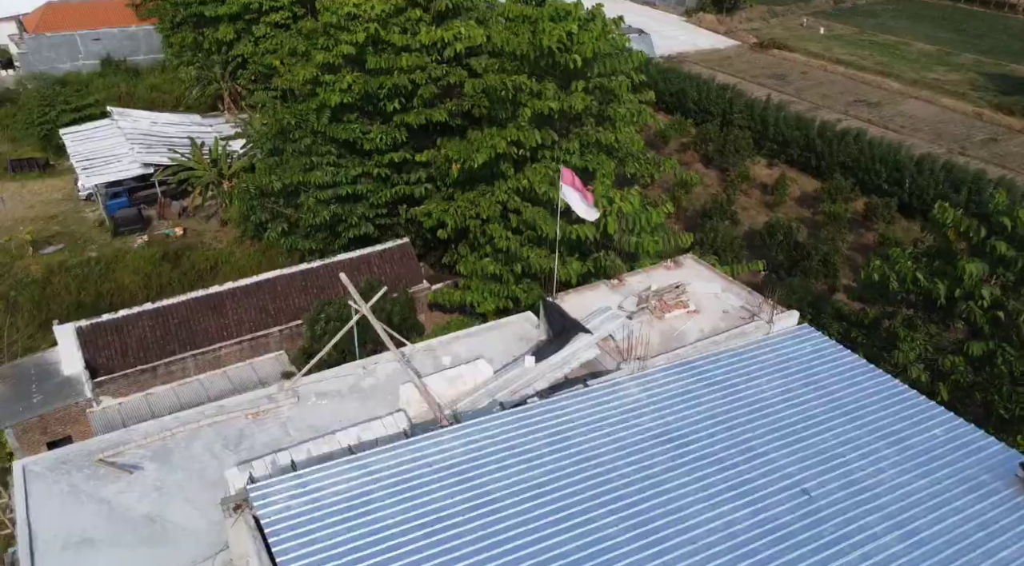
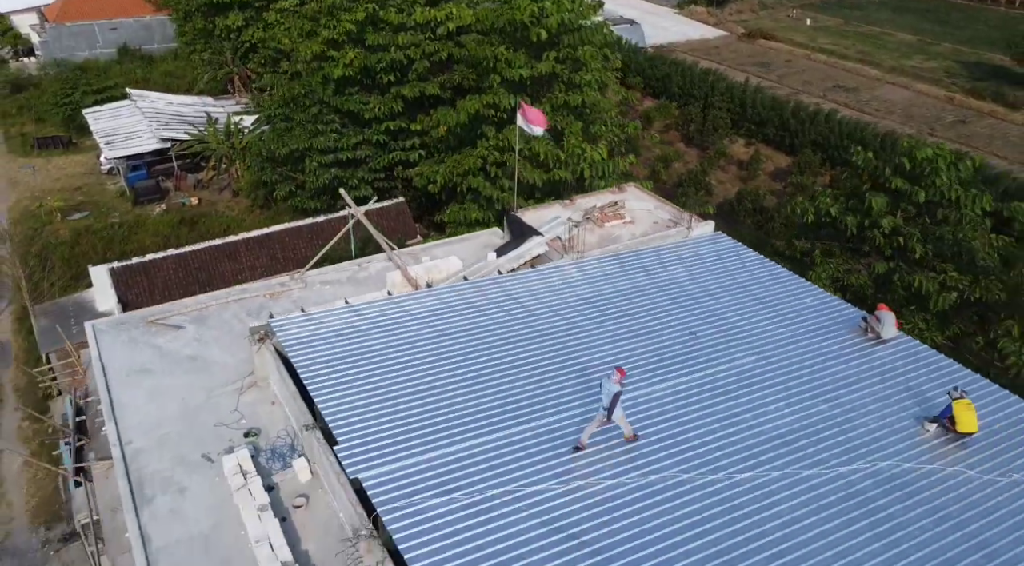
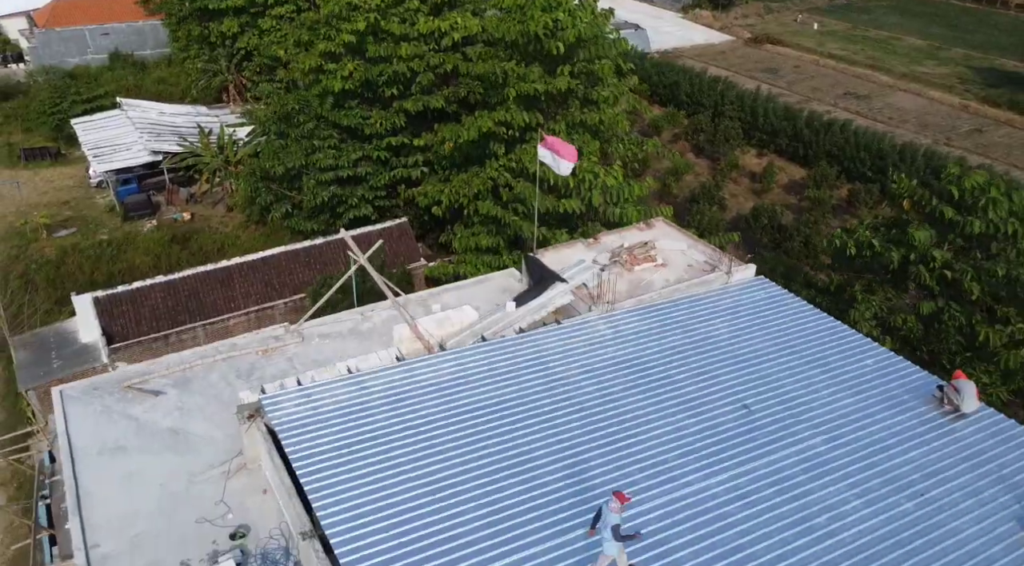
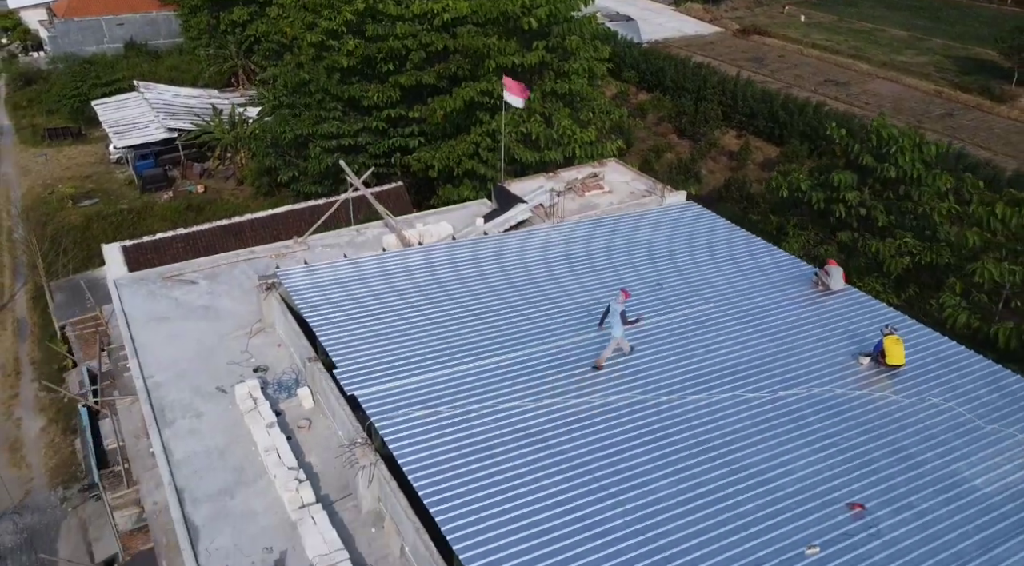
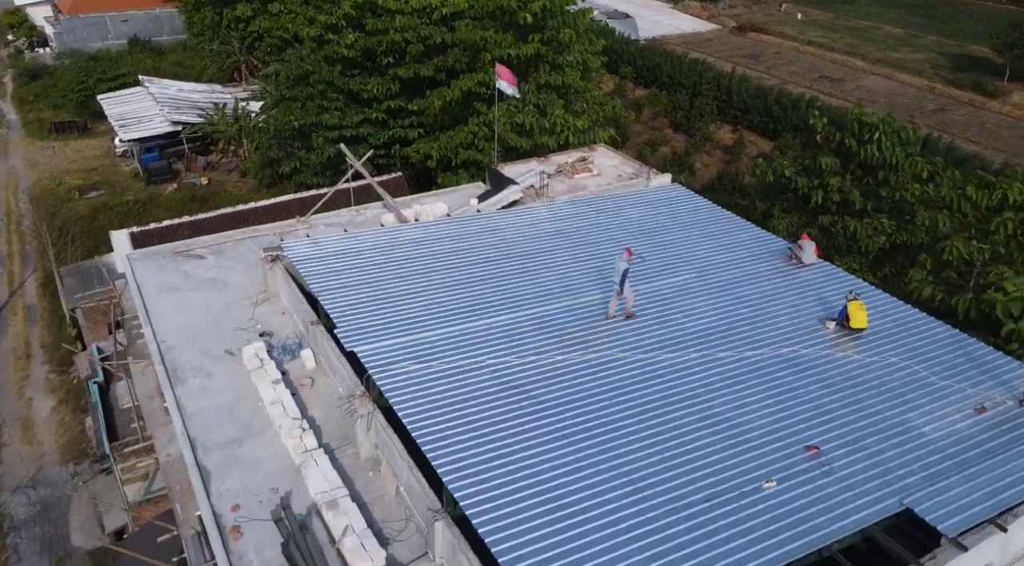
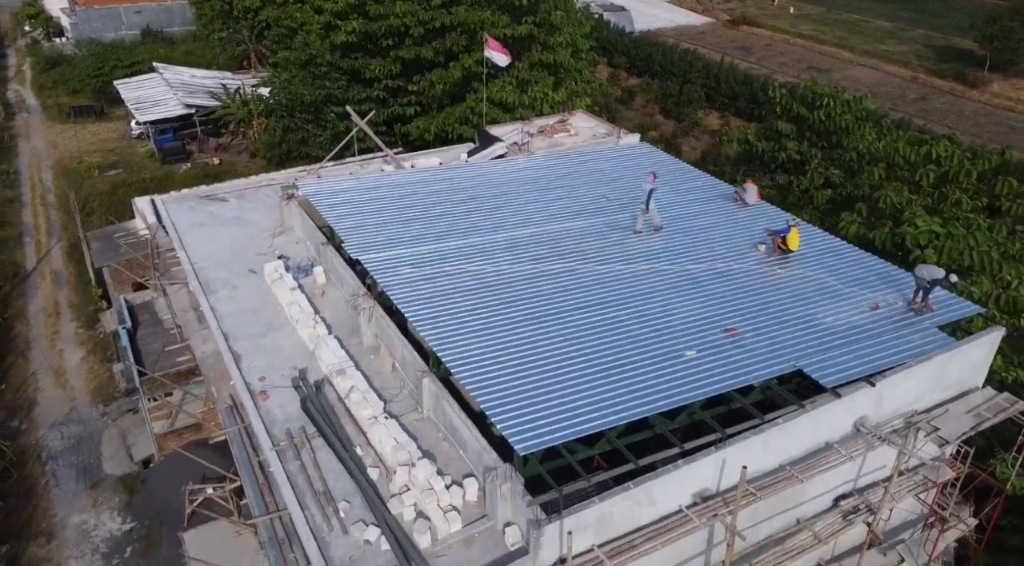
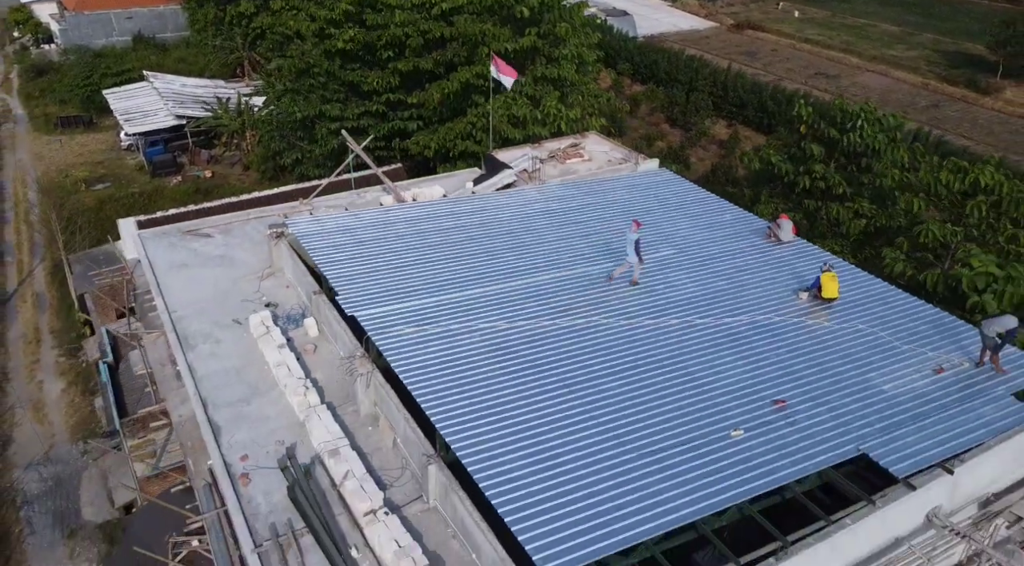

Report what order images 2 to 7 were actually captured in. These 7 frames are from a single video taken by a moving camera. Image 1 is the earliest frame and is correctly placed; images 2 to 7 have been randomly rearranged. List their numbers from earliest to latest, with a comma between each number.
3, 2, 4, 5, 7, 6
